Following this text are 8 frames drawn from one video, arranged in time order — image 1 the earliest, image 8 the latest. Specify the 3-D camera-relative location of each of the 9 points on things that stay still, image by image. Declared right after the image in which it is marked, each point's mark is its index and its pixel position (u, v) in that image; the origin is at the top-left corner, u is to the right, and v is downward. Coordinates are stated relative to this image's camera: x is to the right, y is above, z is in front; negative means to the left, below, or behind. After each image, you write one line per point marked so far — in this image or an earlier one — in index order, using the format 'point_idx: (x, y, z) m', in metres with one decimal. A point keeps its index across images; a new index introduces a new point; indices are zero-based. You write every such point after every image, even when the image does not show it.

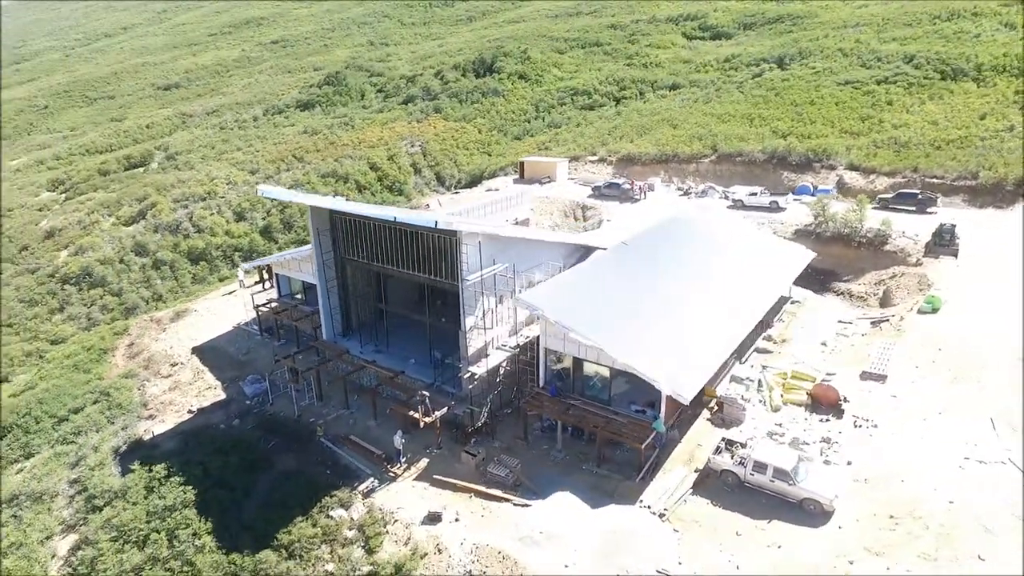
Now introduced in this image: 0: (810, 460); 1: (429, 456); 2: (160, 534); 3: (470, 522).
0: (+6.8, -4.2, +14.2) m
1: (-2.4, -4.4, +16.9) m
2: (-9.0, -6.3, +16.0) m
3: (-1.1, -5.4, +14.1) m
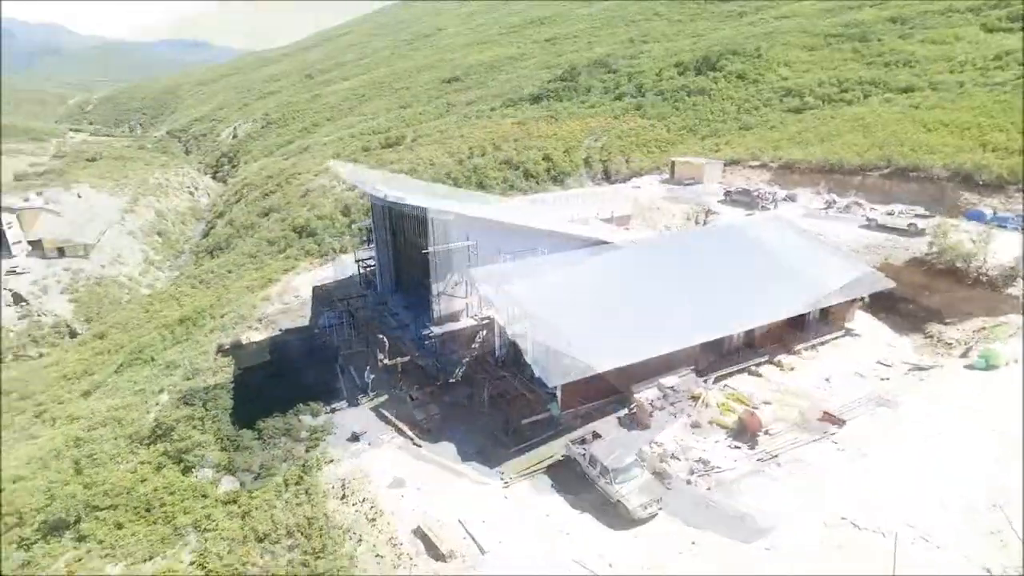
0: (+5.5, -4.4, +13.8) m
1: (-2.9, -3.9, +18.3) m
2: (-9.7, -5.3, +18.8) m
3: (-2.3, -5.0, +15.3) m
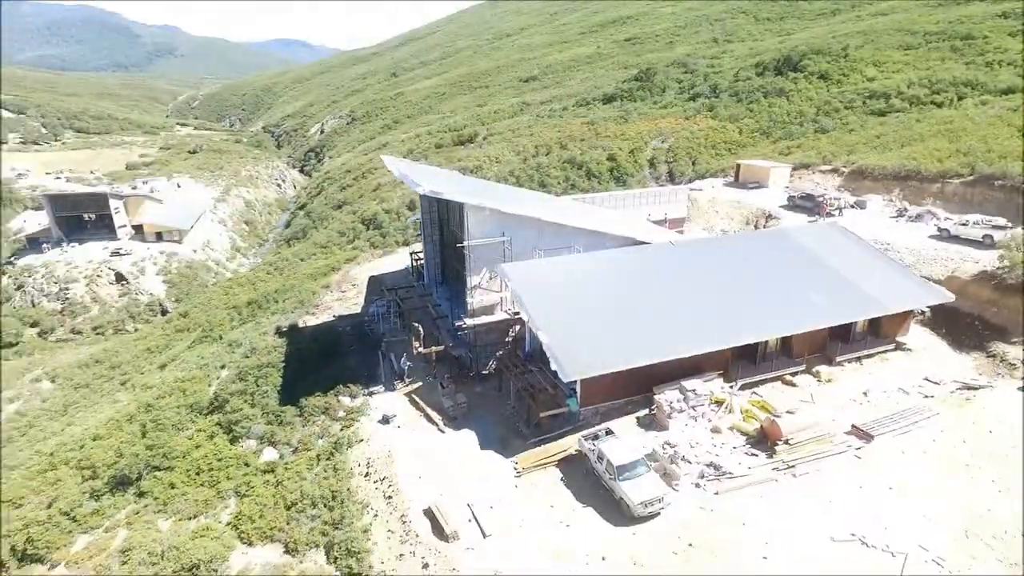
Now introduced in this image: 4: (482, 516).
0: (+5.6, -4.5, +13.5) m
1: (-2.2, -3.7, +19.0) m
2: (-8.9, -4.8, +20.3) m
3: (-2.0, -4.7, +16.0) m
4: (-0.7, -5.2, +14.1) m
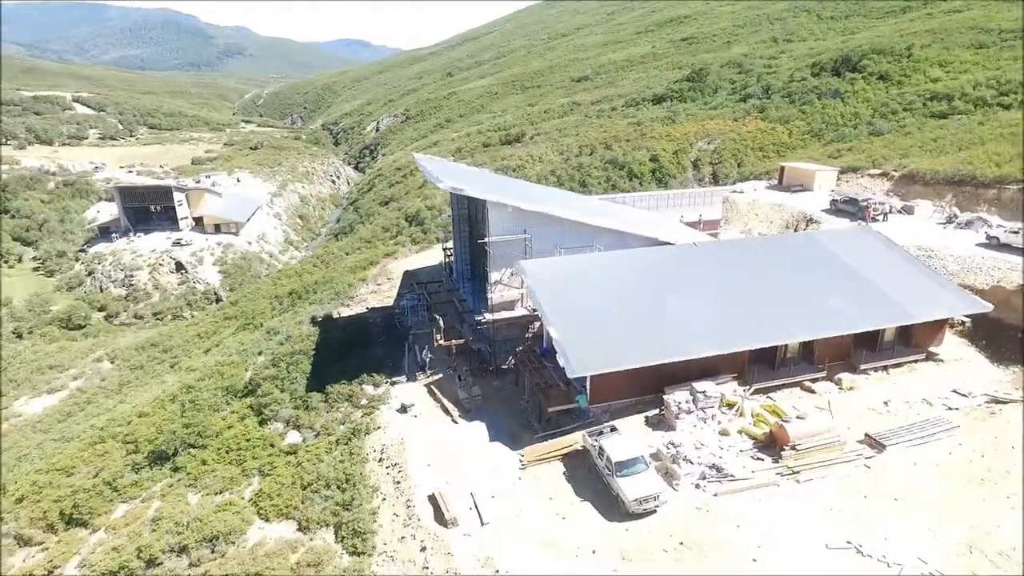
0: (+5.5, -4.5, +13.3) m
1: (-1.7, -3.5, +19.4) m
2: (-8.3, -4.4, +21.3) m
3: (-1.8, -4.6, +16.4) m
4: (-0.7, -5.0, +14.5) m
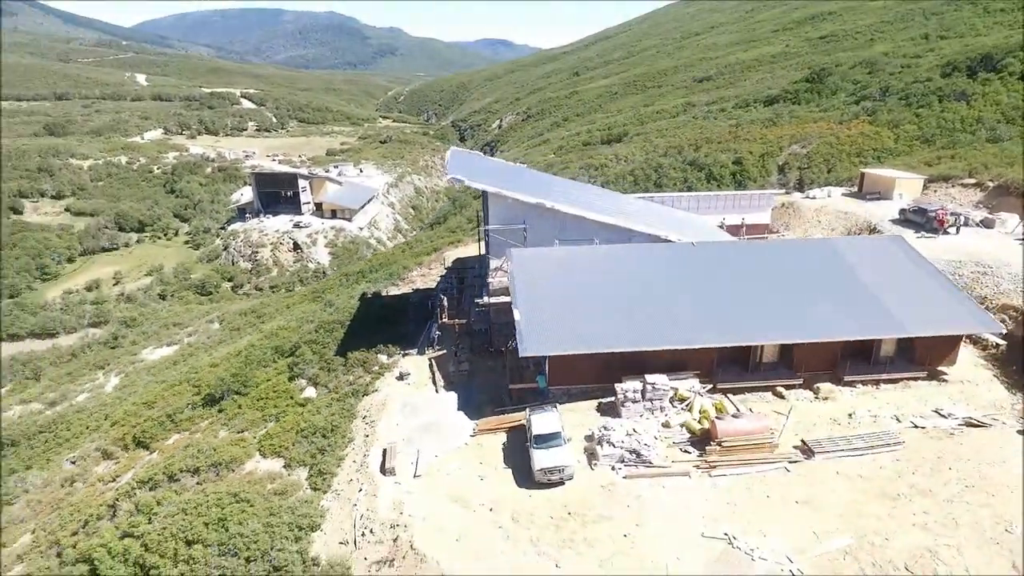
0: (+3.6, -4.4, +13.8) m
1: (-2.2, -2.9, +21.1) m
2: (-8.4, -3.4, +24.3) m
3: (-3.0, -3.9, +18.3) m
4: (-2.3, -4.5, +16.1) m
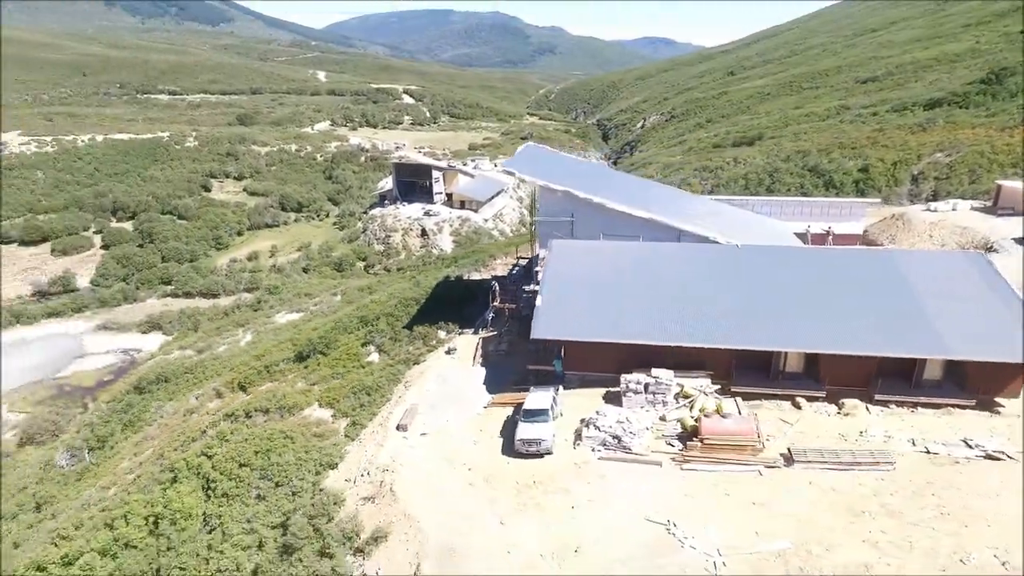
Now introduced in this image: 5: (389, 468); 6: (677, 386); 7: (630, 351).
0: (+3.0, -4.2, +14.2) m
1: (-0.9, -2.3, +22.7) m
2: (-6.2, -2.3, +27.2) m
3: (-2.4, -3.3, +20.1) m
4: (-2.3, -3.9, +17.8) m
5: (-3.1, -4.5, +15.5) m
6: (+4.5, -2.7, +17.1) m
7: (+3.5, -1.9, +18.4) m
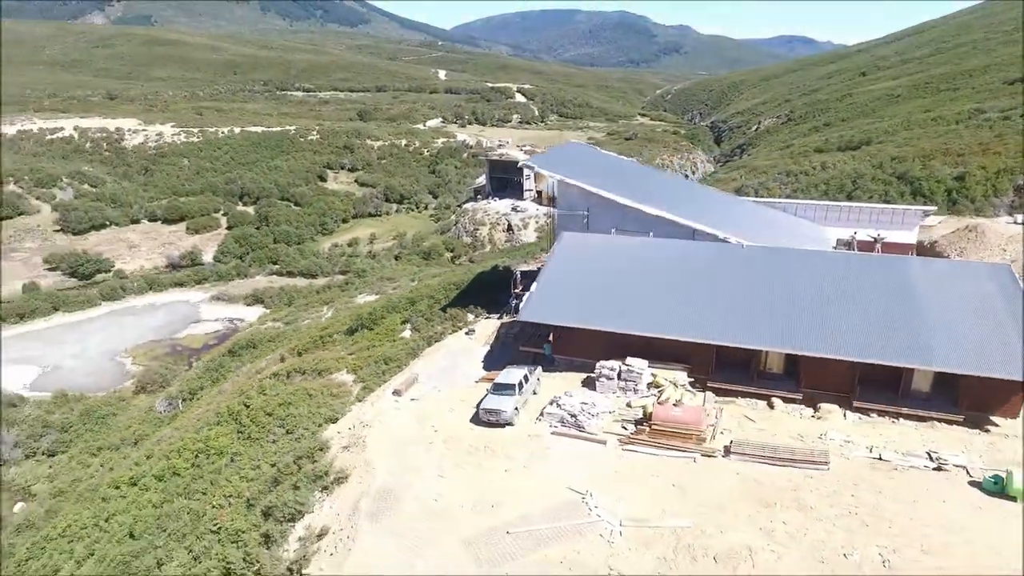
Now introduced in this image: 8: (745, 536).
0: (+1.8, -3.9, +15.1) m
1: (-0.5, -1.8, +24.1) m
2: (-4.9, -1.5, +29.4) m
3: (-2.4, -2.7, +21.8) m
4: (-2.8, -3.2, +19.6) m
5: (-4.0, -3.8, +17.4) m
6: (+3.9, -2.5, +17.7) m
7: (+3.2, -1.6, +19.1) m
8: (+4.4, -4.6, +11.7) m
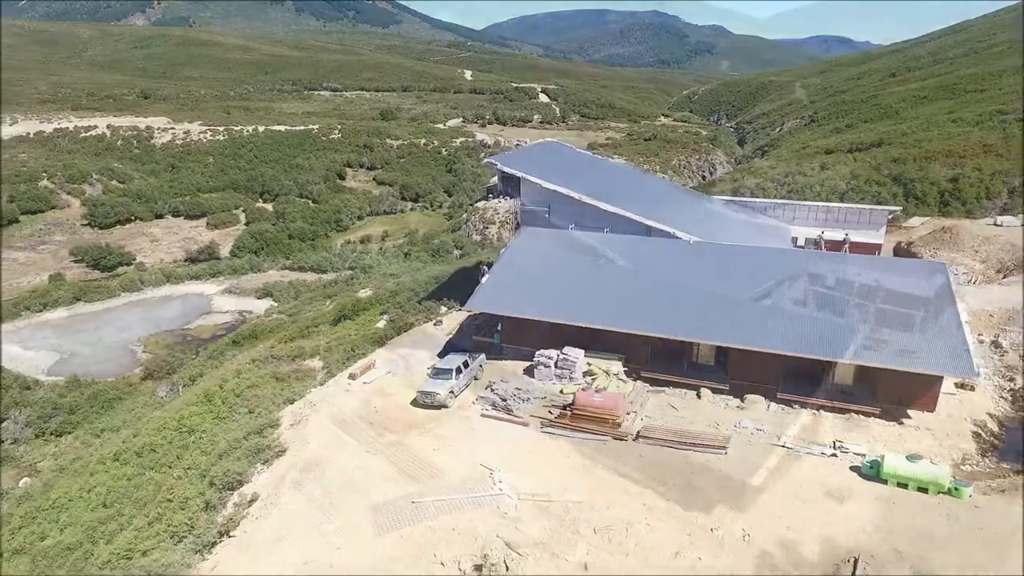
0: (-0.1, -3.7, +15.9) m
1: (-2.0, -1.5, +25.0) m
2: (-6.2, -1.1, +30.5) m
3: (-4.0, -2.3, +22.7) m
4: (-4.4, -2.9, +20.5) m
5: (-5.7, -3.4, +18.4) m
6: (+2.1, -2.3, +18.4) m
7: (+1.5, -1.4, +19.9) m
8: (+2.3, -4.4, +12.4) m
